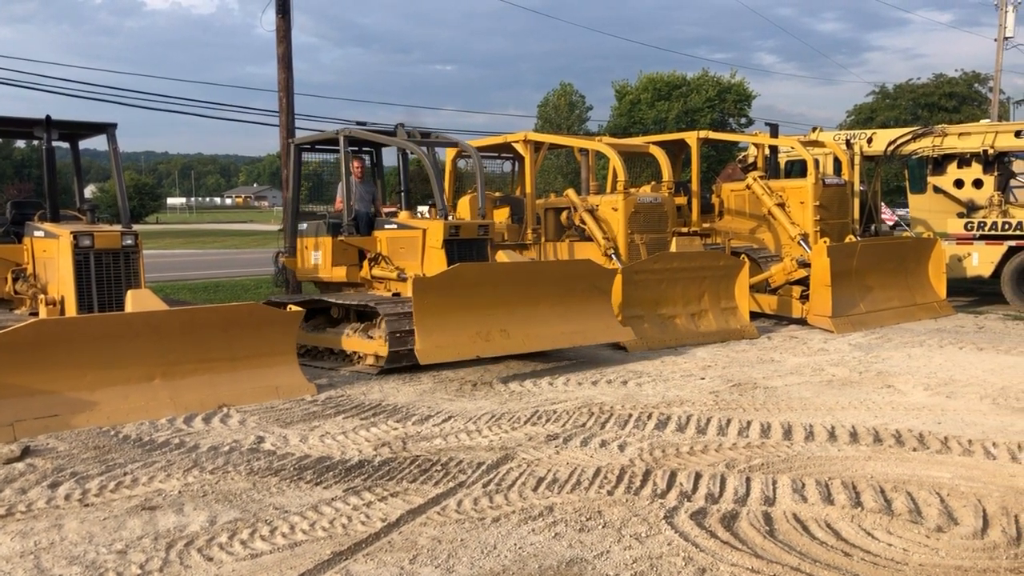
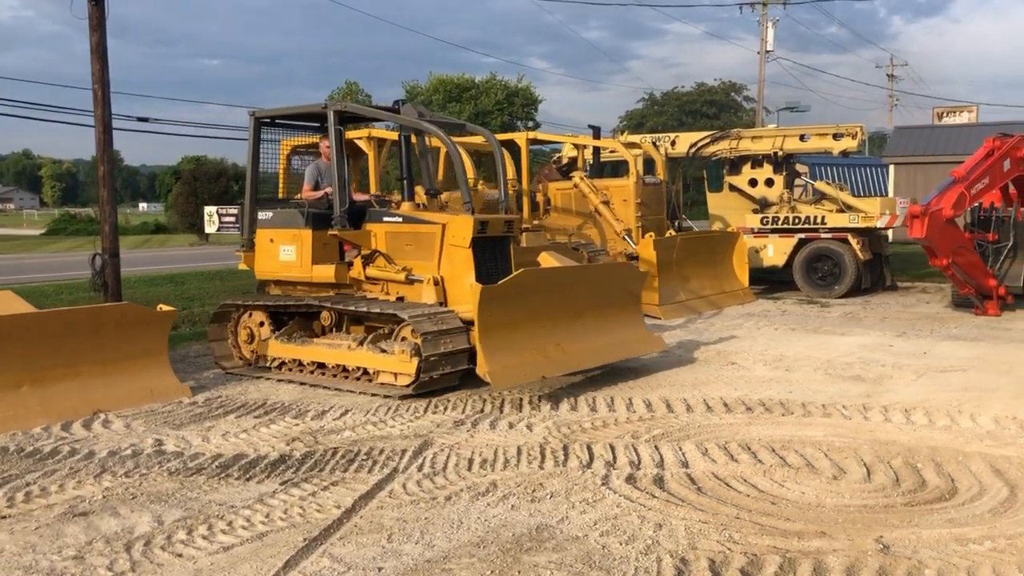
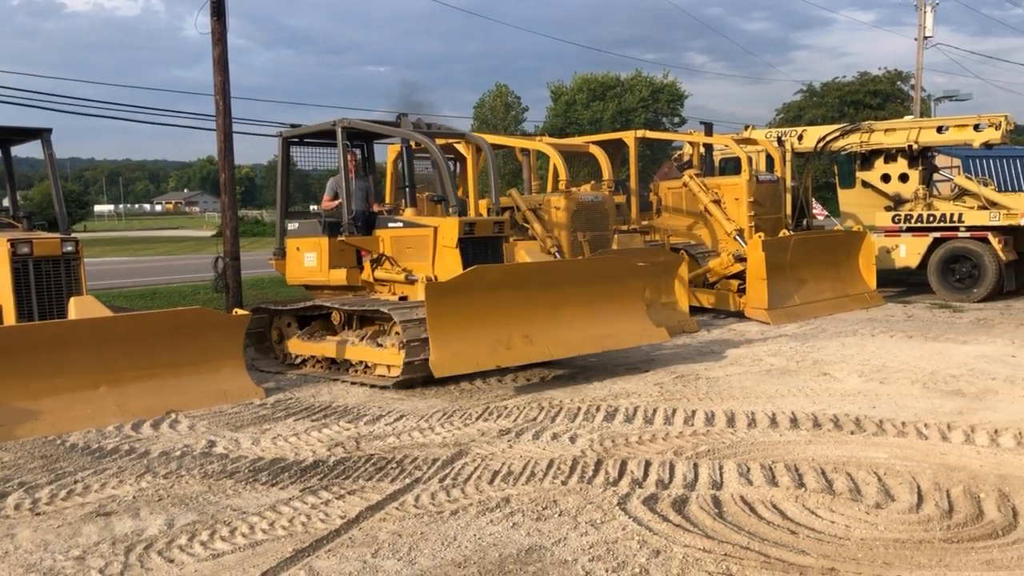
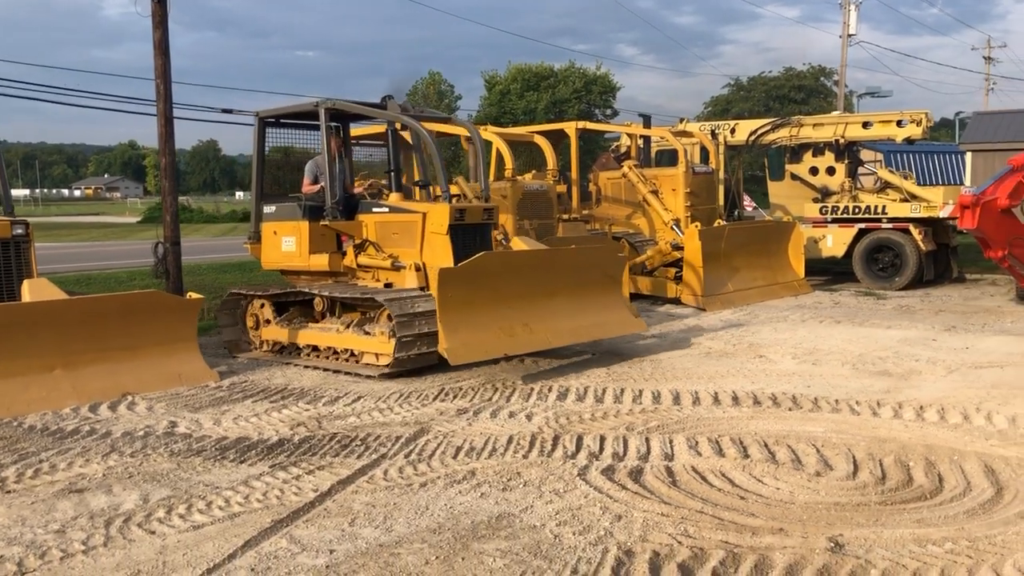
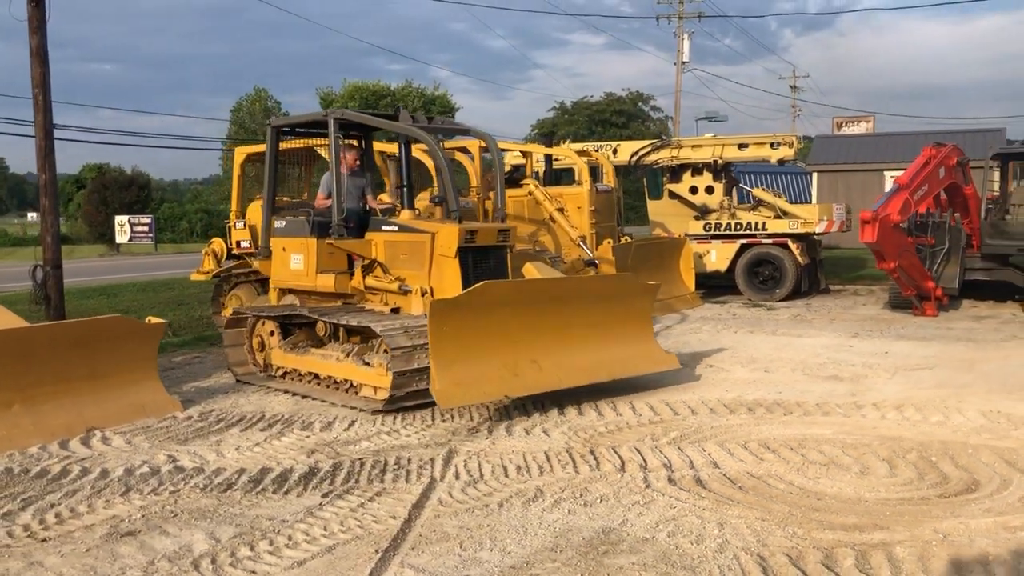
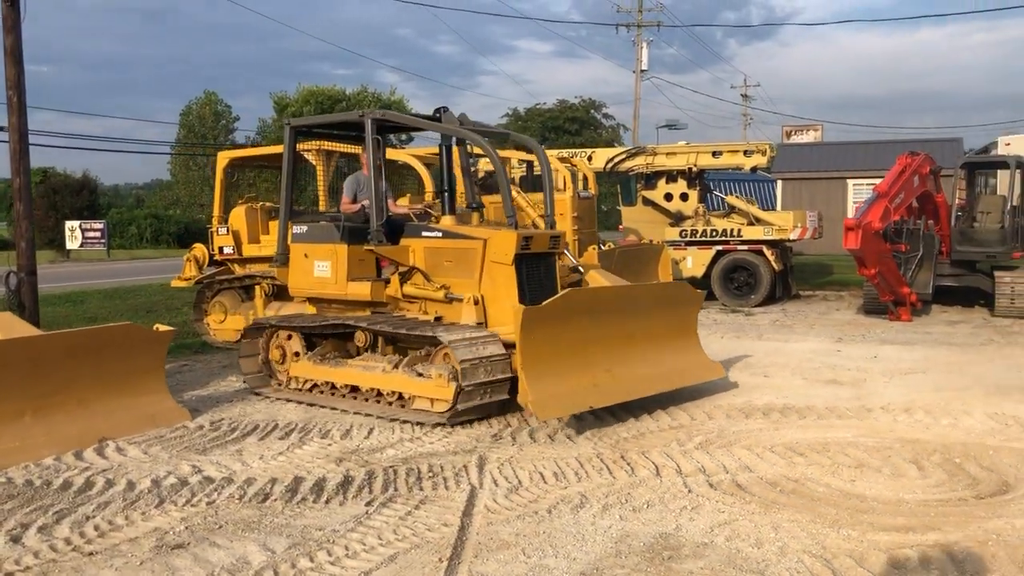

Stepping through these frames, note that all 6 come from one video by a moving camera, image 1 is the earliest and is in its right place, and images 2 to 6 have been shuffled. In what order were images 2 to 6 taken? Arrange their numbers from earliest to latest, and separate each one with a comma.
3, 4, 2, 5, 6
